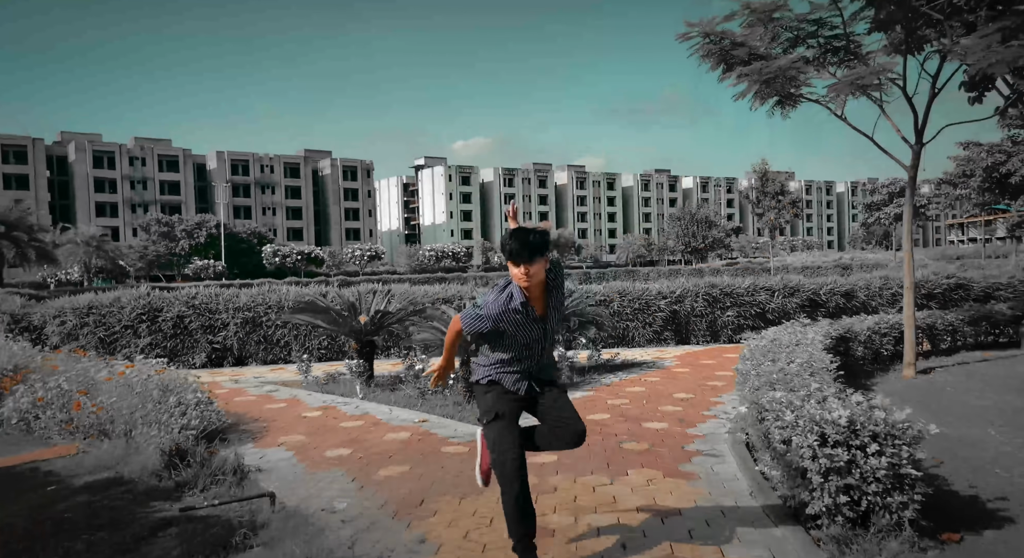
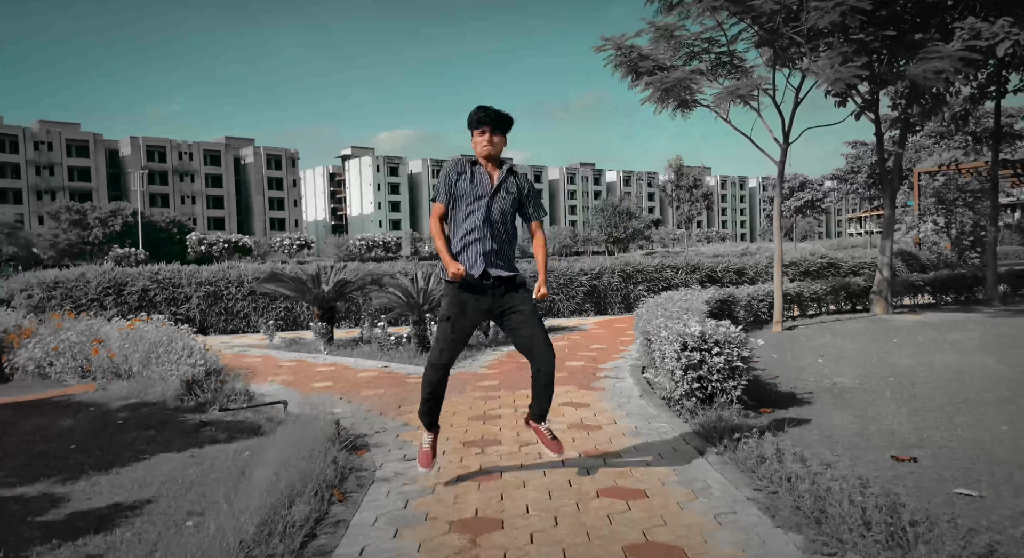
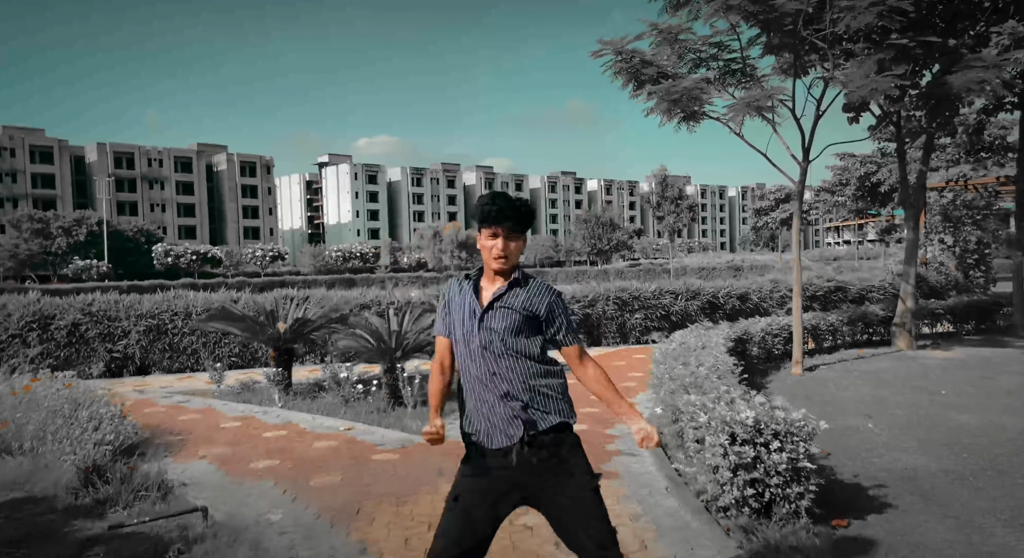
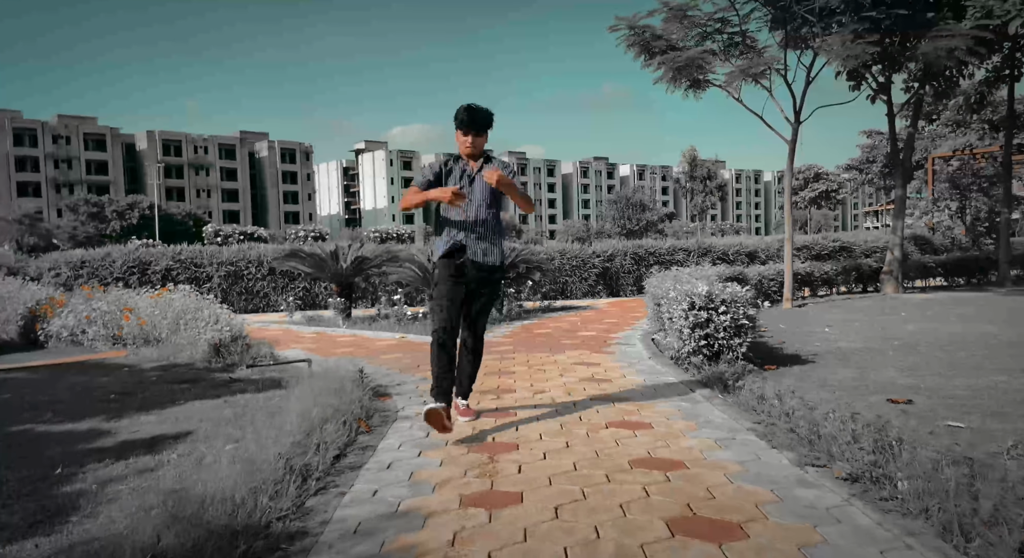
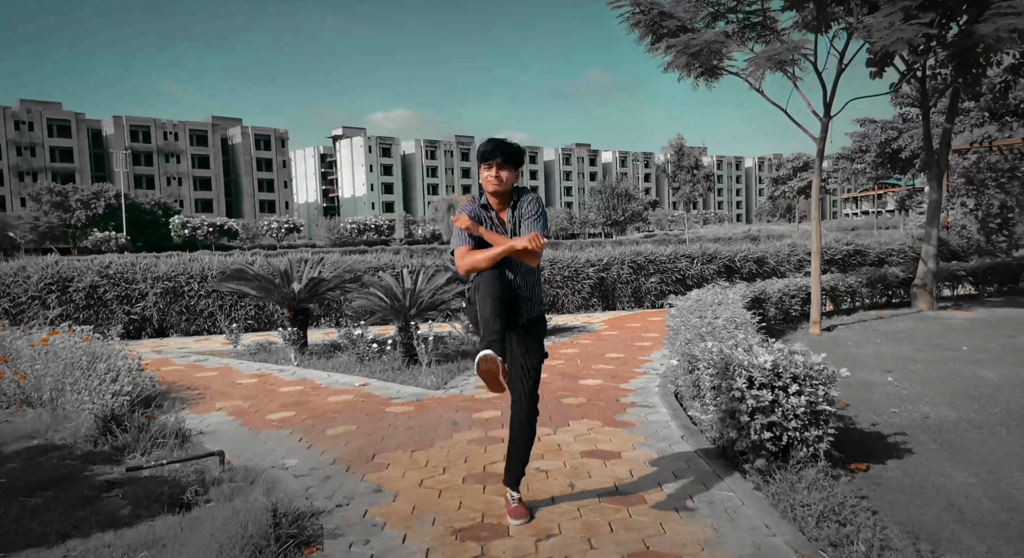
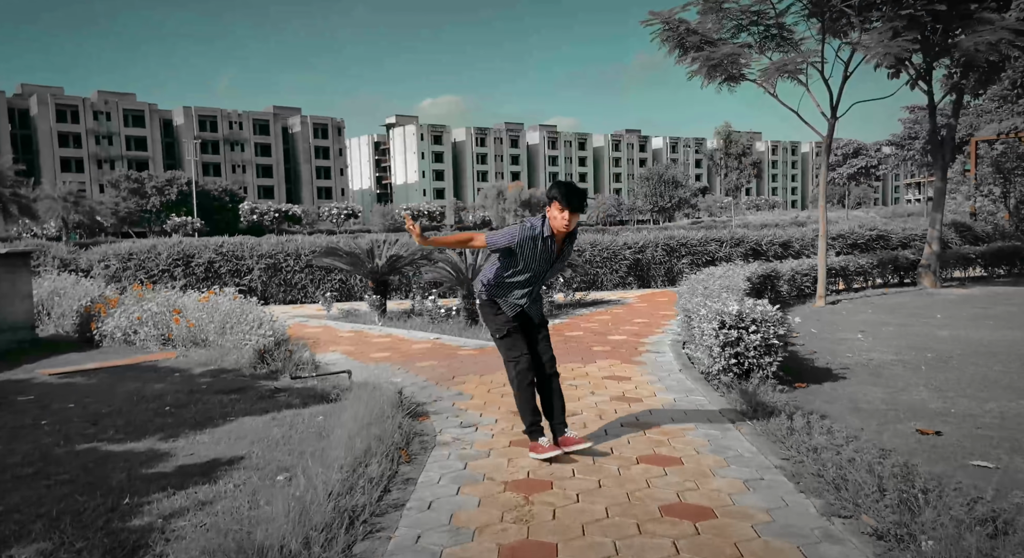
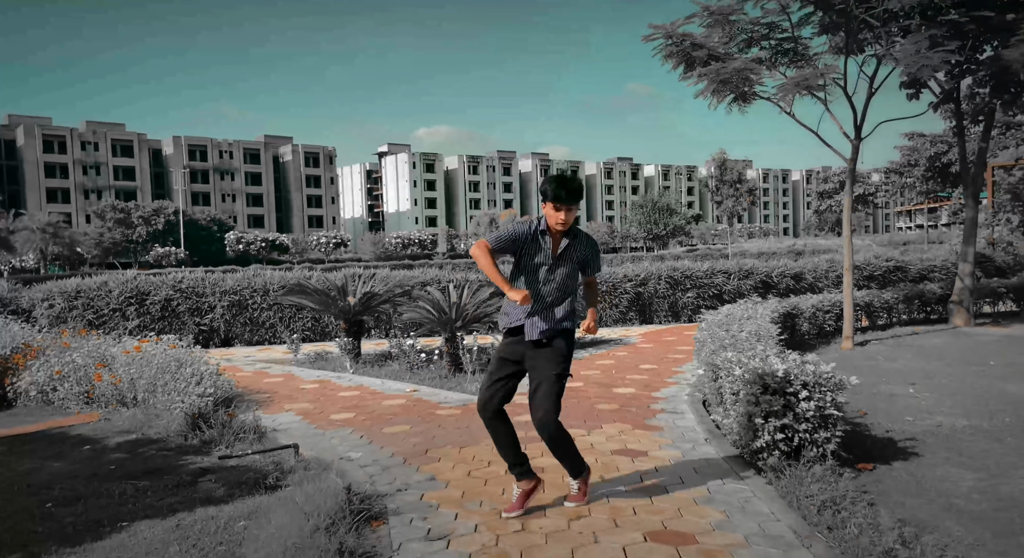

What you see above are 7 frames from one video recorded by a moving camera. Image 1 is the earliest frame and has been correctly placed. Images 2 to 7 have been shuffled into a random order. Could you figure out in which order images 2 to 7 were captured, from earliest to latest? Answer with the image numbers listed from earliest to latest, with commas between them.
7, 5, 3, 2, 4, 6
